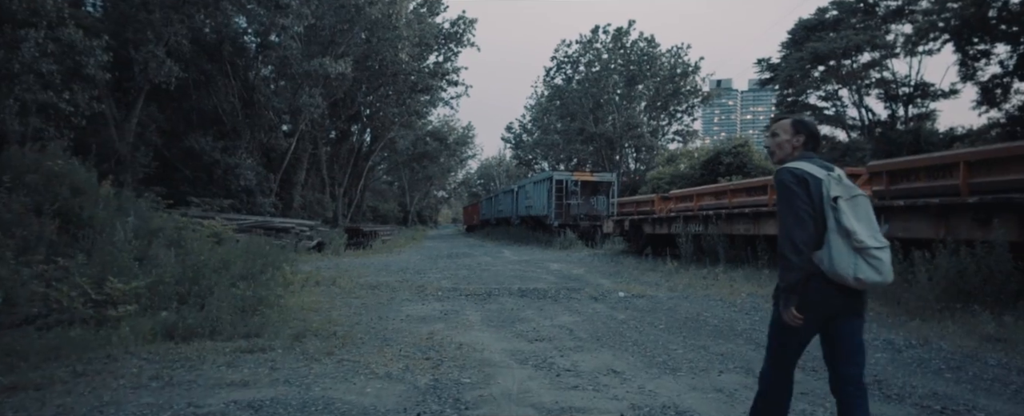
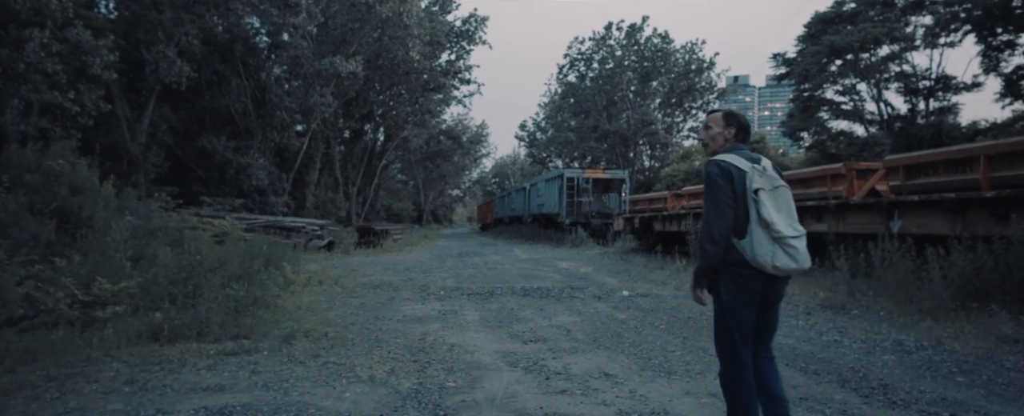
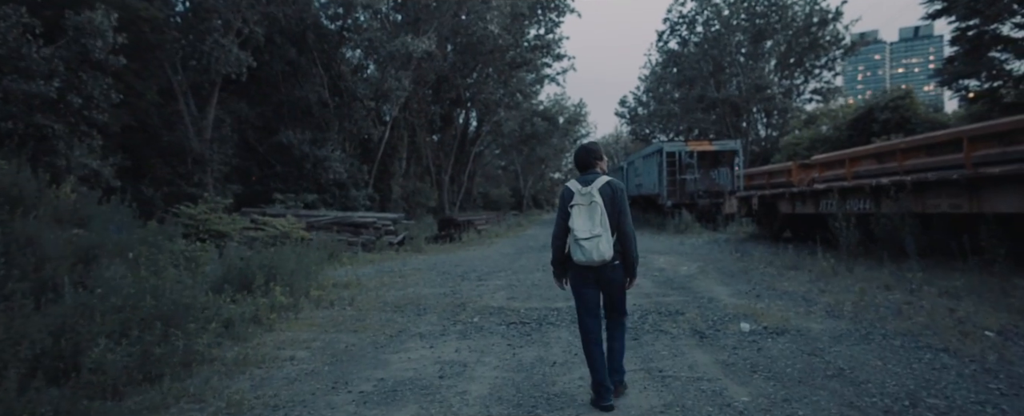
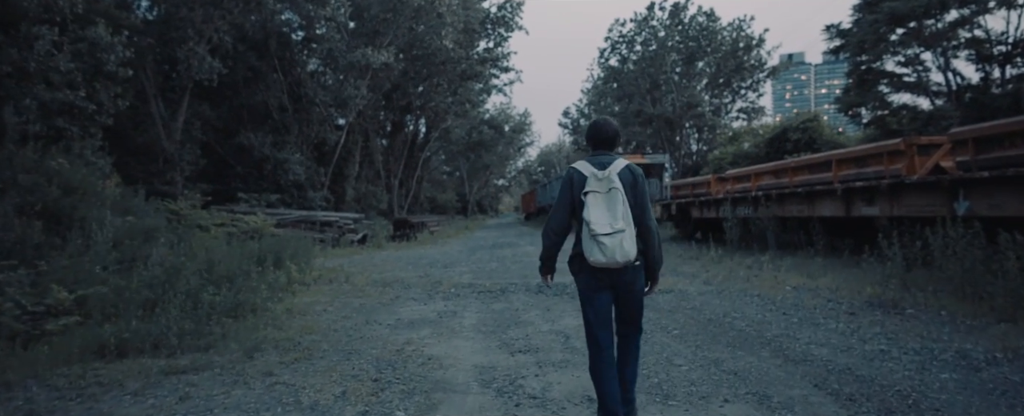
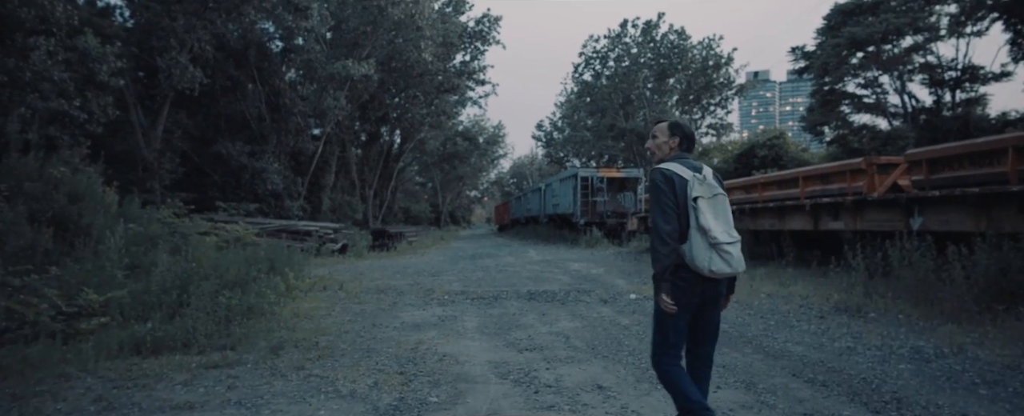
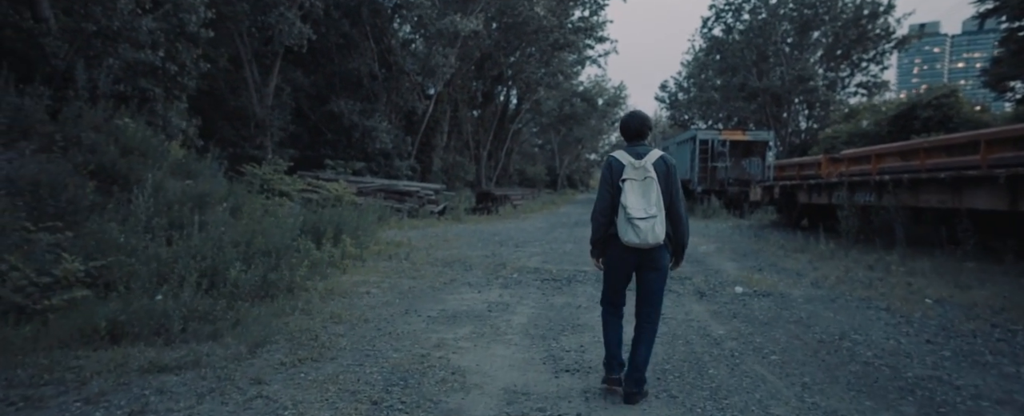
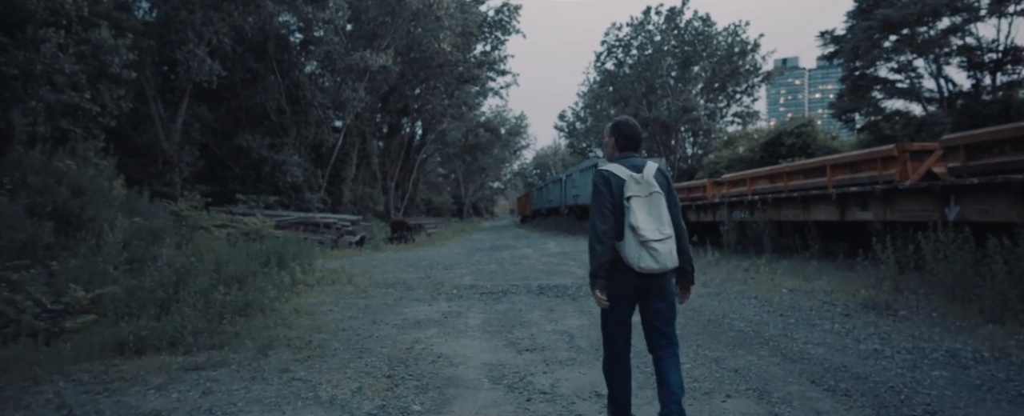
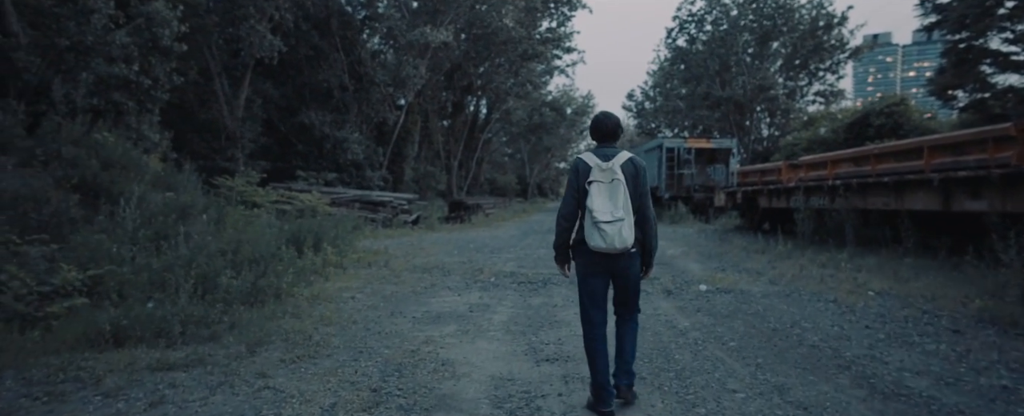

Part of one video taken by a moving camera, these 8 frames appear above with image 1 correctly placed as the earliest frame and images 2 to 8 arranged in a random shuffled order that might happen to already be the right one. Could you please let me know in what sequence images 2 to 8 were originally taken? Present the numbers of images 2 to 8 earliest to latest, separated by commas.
2, 5, 7, 4, 8, 6, 3
